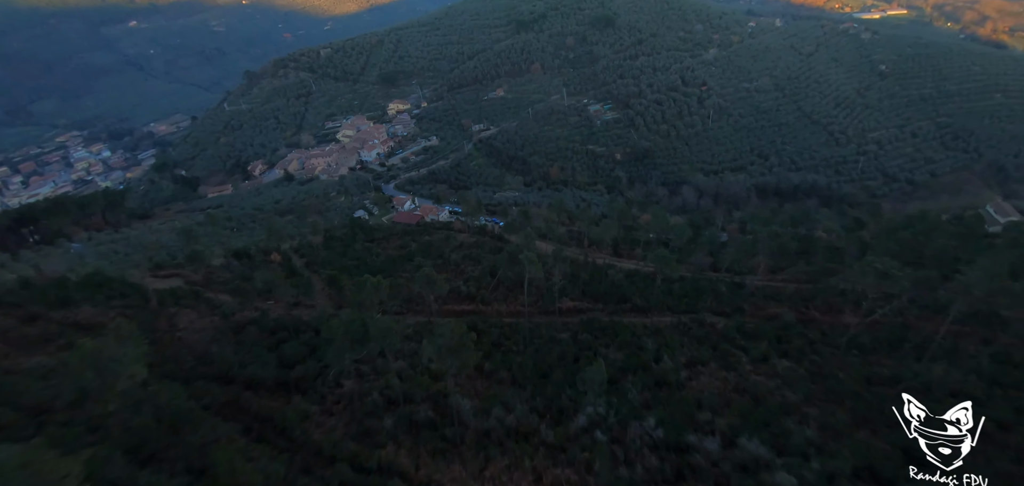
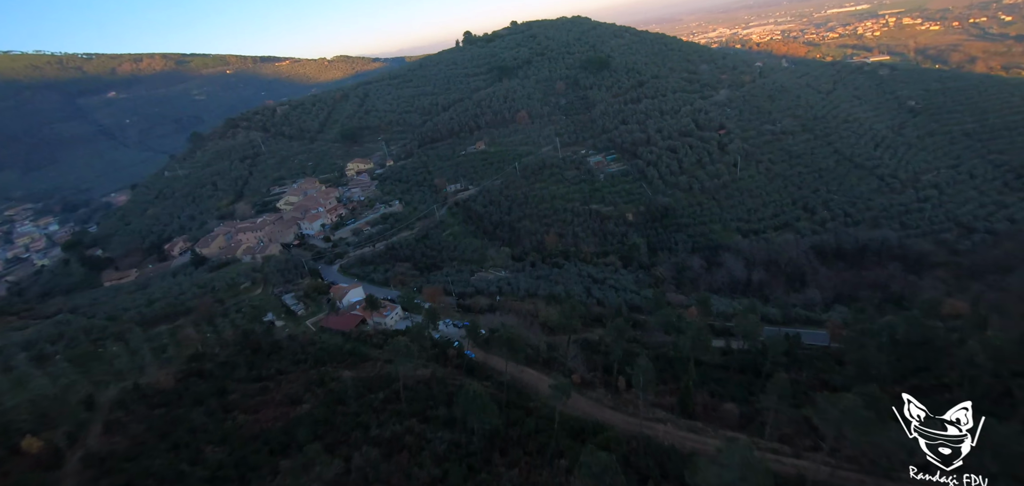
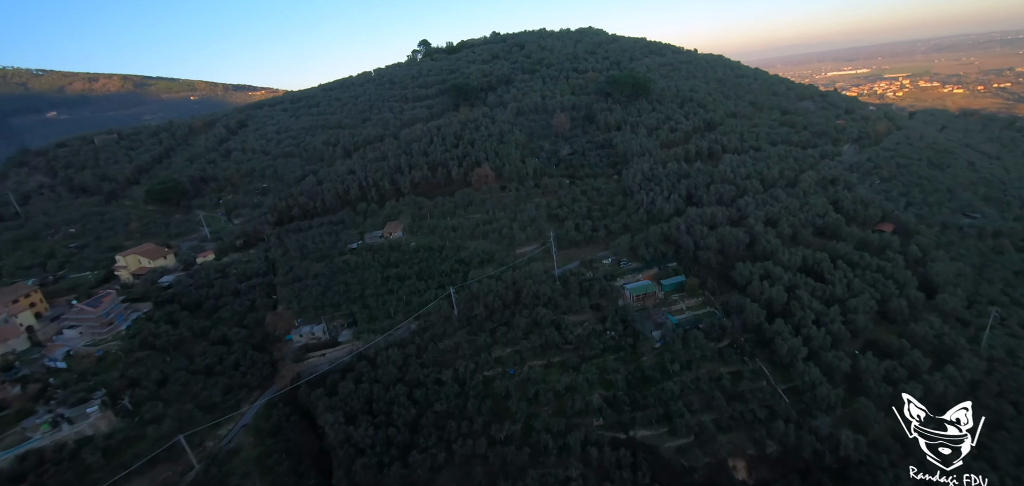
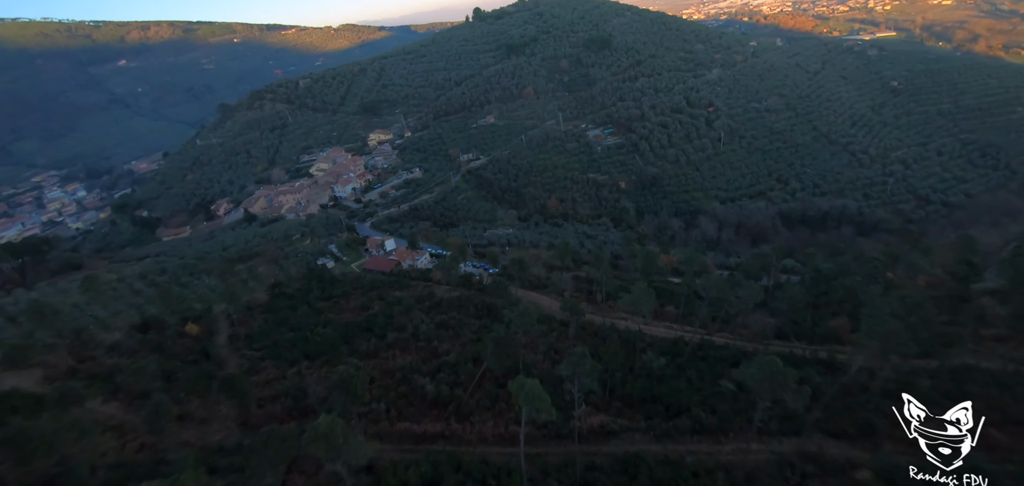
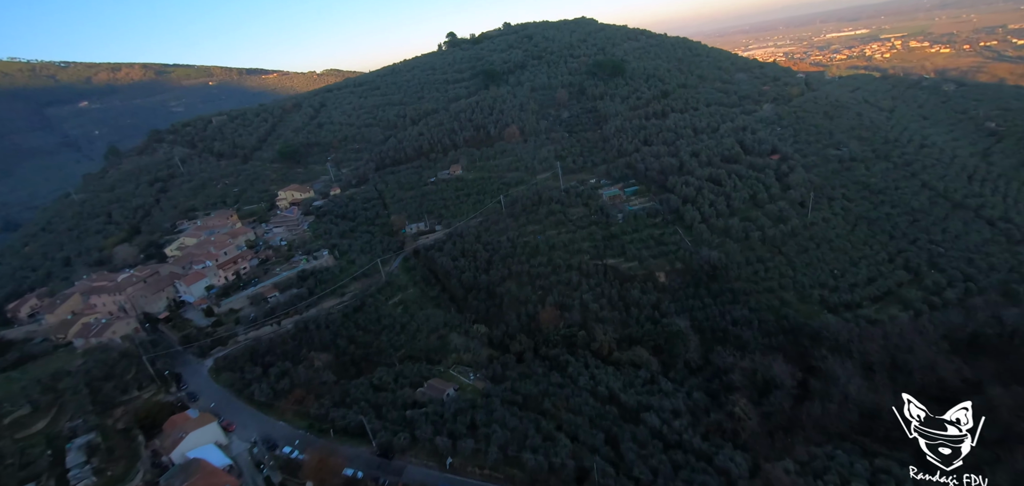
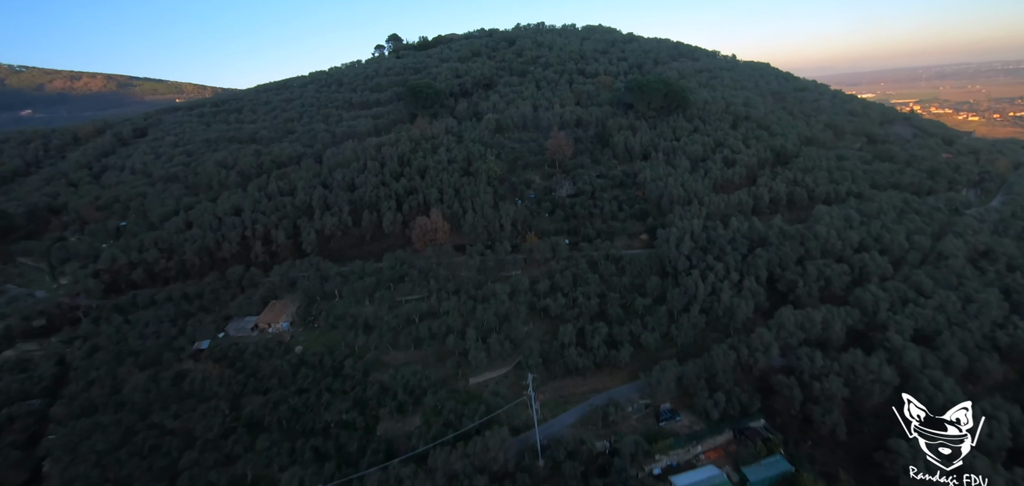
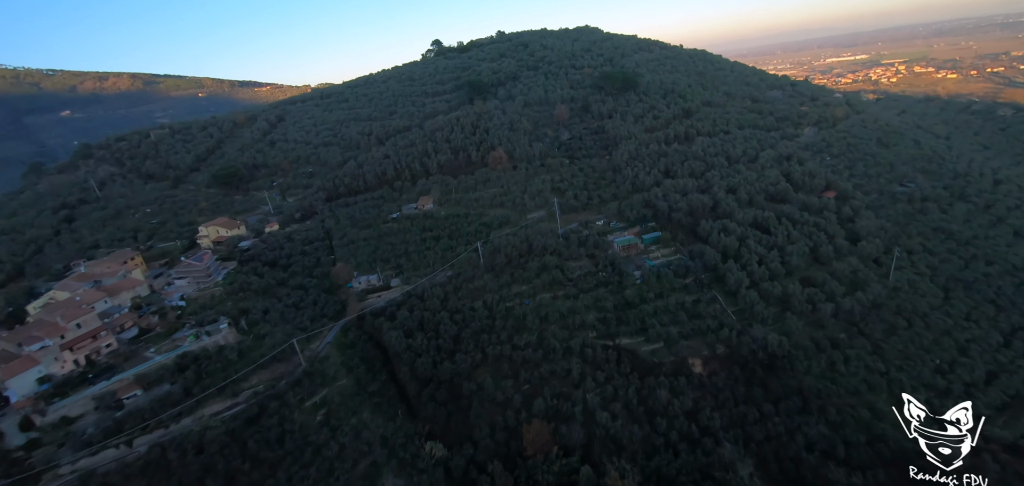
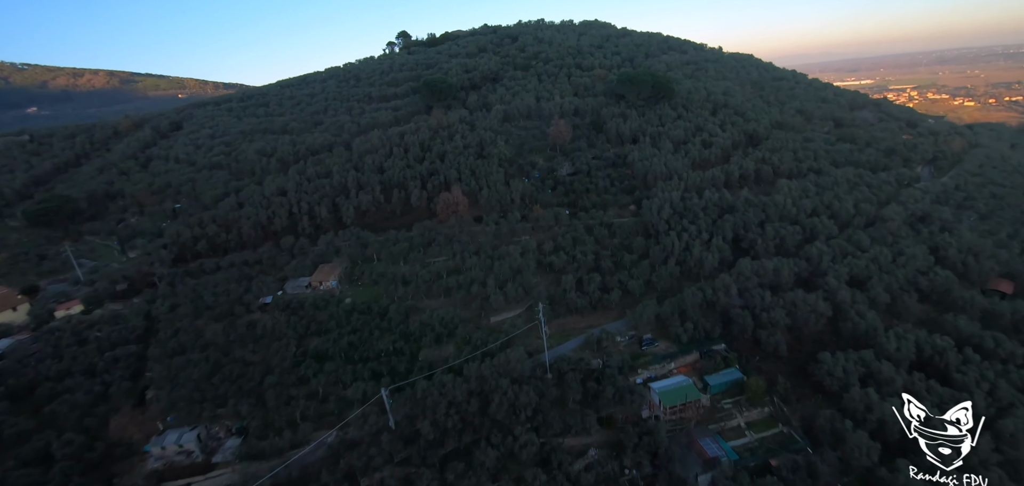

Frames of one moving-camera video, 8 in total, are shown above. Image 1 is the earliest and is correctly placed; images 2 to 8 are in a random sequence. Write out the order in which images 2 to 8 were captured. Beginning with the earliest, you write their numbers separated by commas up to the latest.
4, 2, 5, 7, 3, 8, 6
